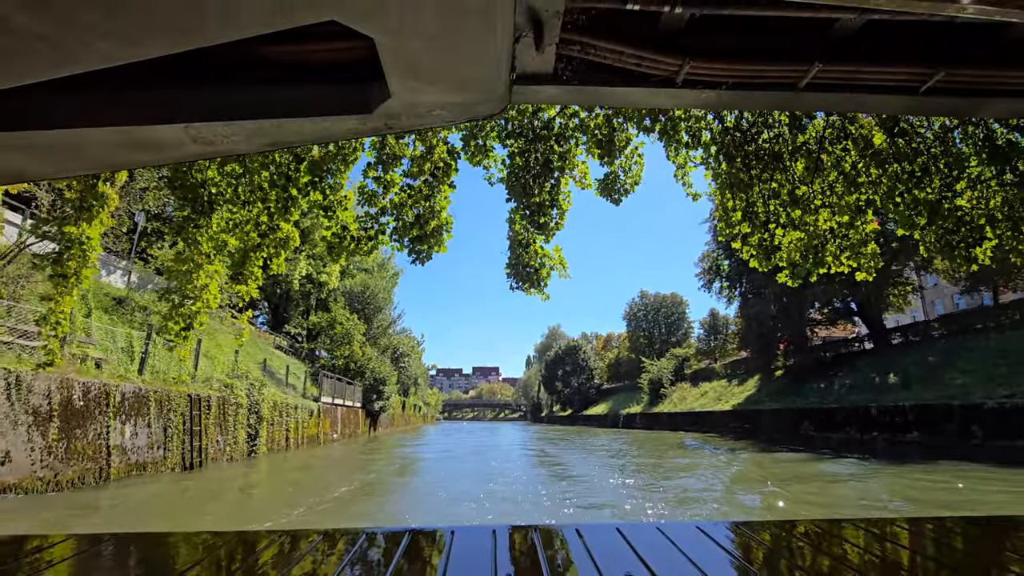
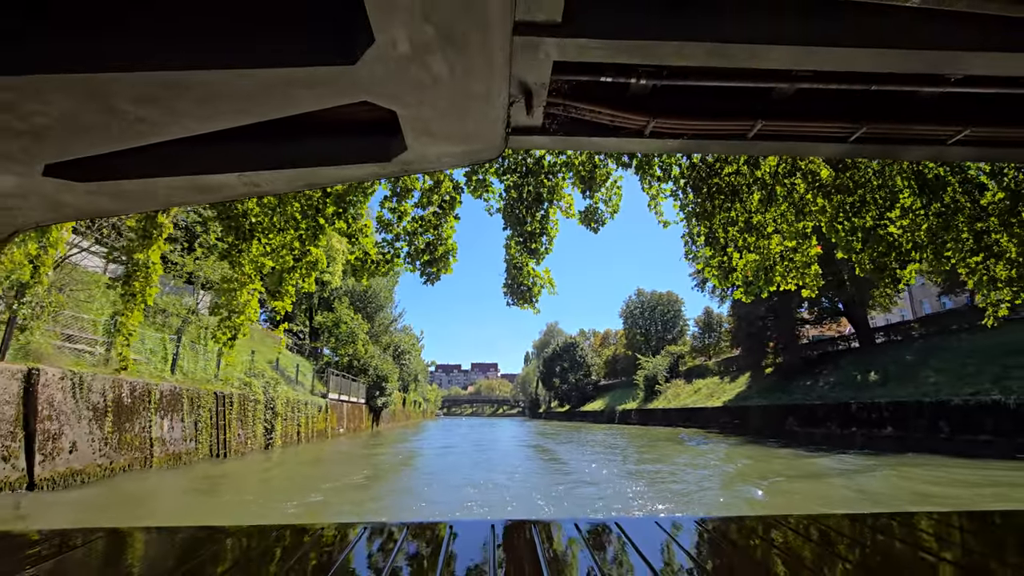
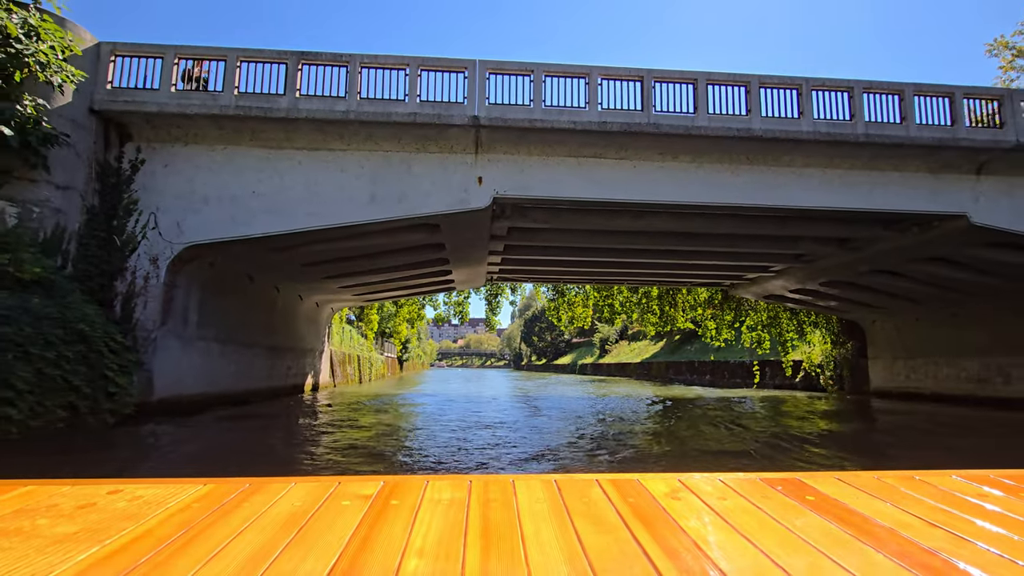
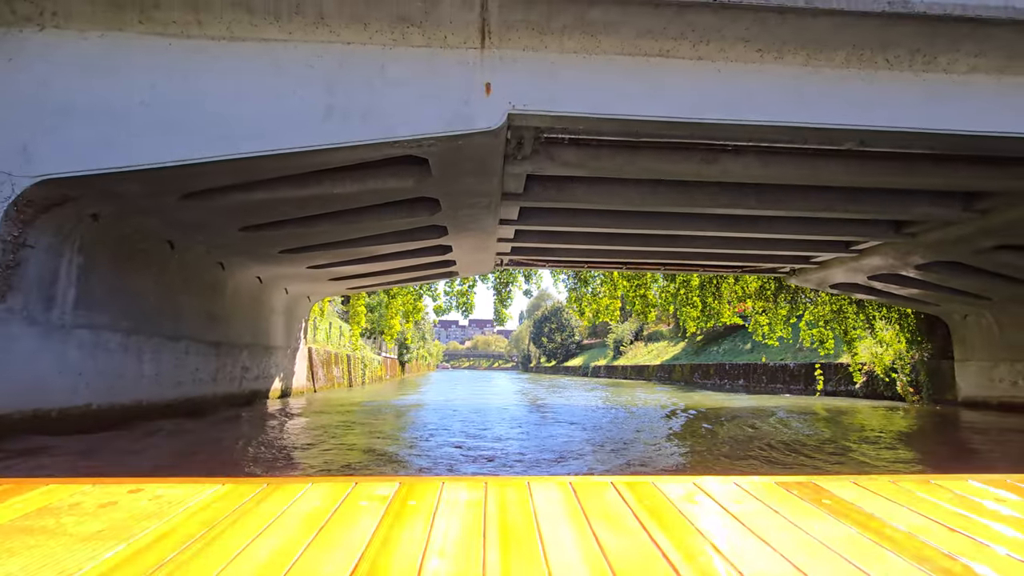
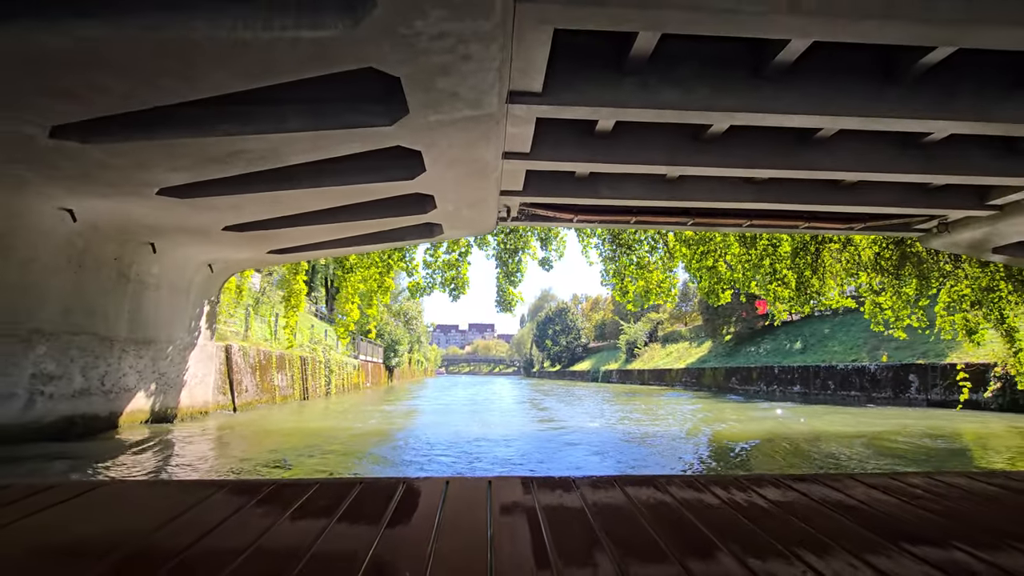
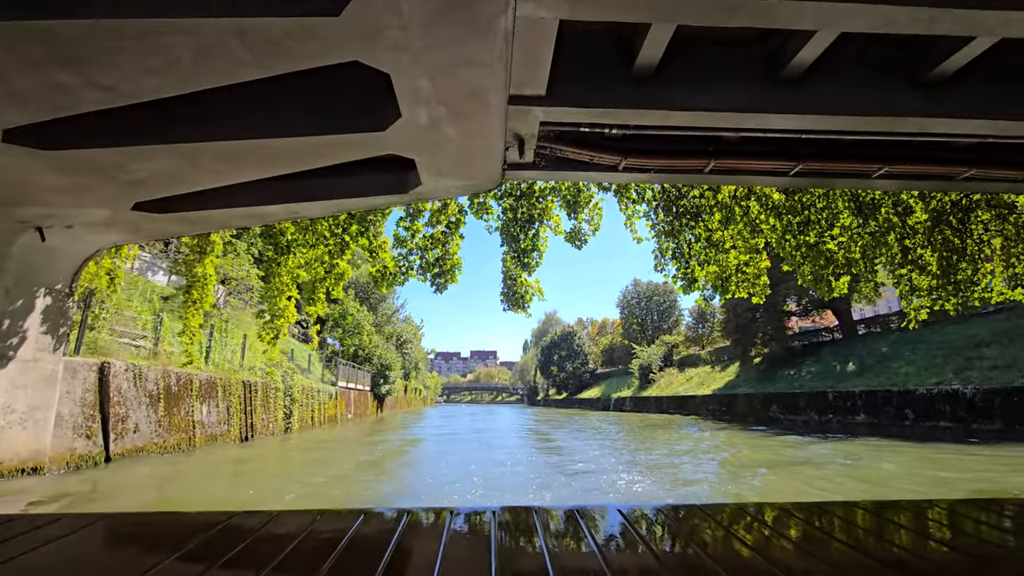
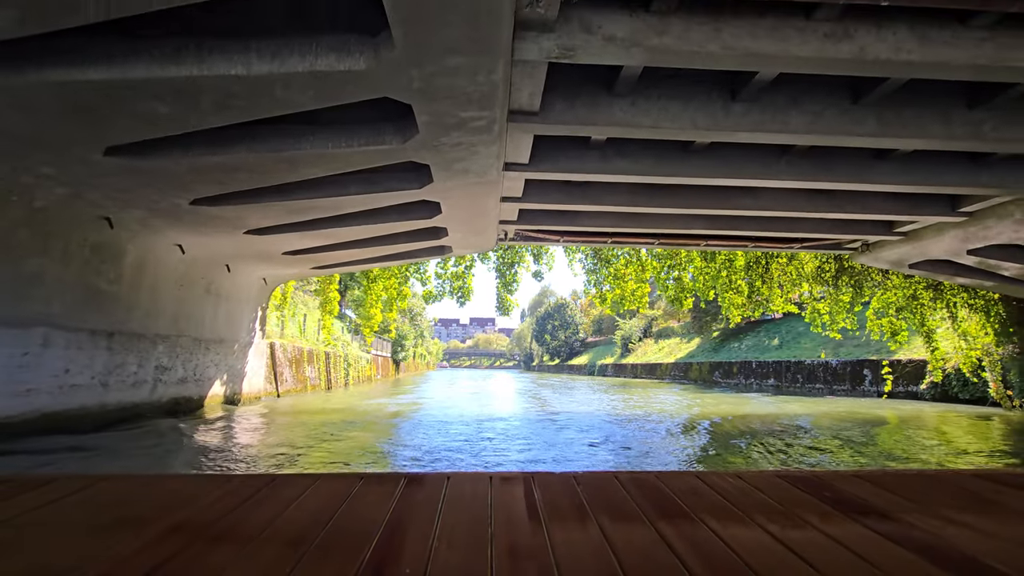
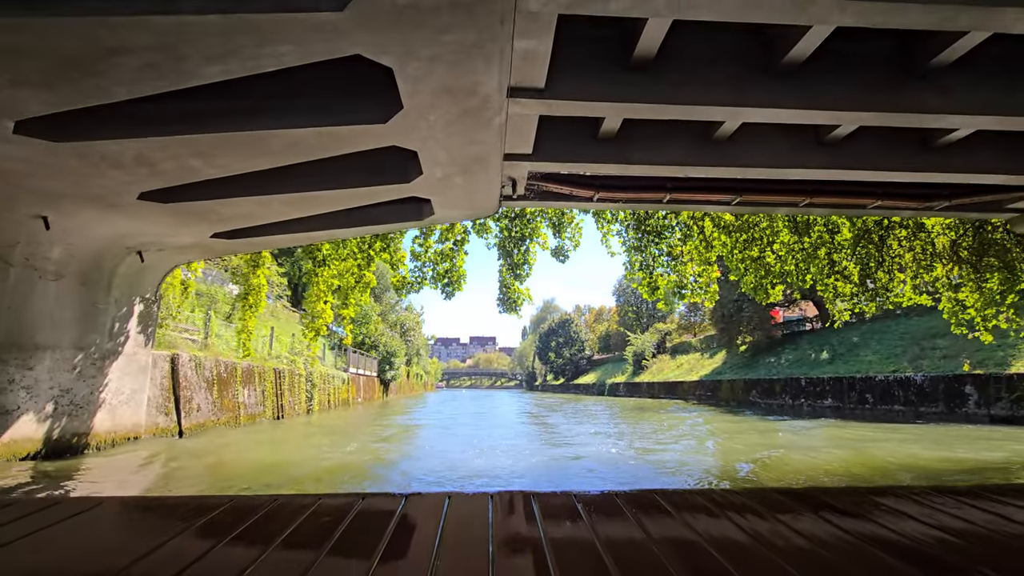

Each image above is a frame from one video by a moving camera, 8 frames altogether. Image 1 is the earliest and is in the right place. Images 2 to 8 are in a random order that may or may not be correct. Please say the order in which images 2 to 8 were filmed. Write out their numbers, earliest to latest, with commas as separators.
2, 6, 8, 5, 7, 4, 3
